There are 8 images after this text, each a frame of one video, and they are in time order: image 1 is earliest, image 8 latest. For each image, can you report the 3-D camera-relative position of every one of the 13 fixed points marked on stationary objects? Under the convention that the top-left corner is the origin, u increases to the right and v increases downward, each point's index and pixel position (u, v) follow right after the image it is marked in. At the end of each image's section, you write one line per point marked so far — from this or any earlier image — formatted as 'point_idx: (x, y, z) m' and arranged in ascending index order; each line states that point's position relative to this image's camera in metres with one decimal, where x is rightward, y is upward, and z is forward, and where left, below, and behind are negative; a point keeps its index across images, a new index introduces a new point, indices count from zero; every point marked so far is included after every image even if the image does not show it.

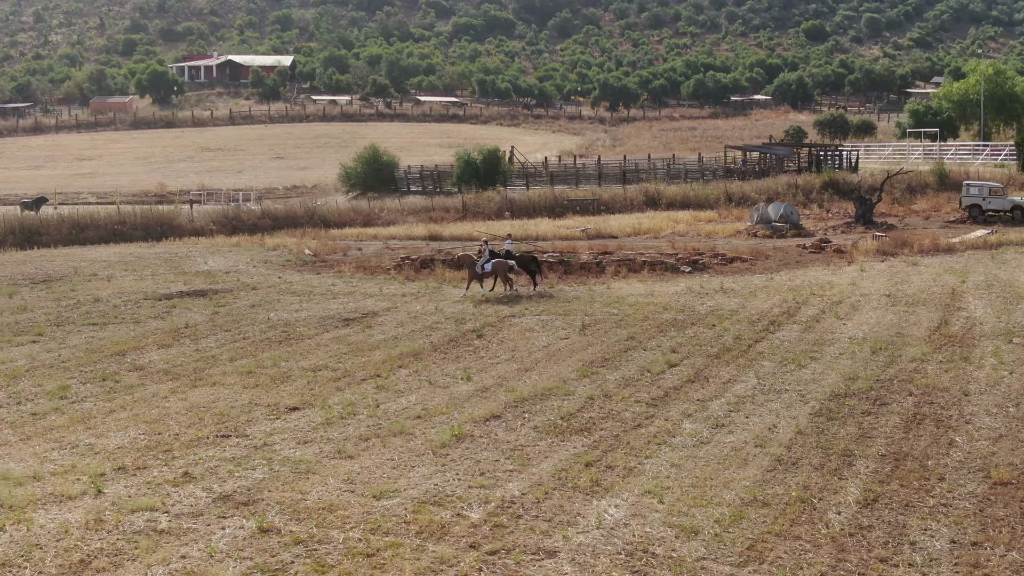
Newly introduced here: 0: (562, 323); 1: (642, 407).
0: (+0.7, -0.5, +19.4) m
1: (+1.2, -1.1, +13.4) m
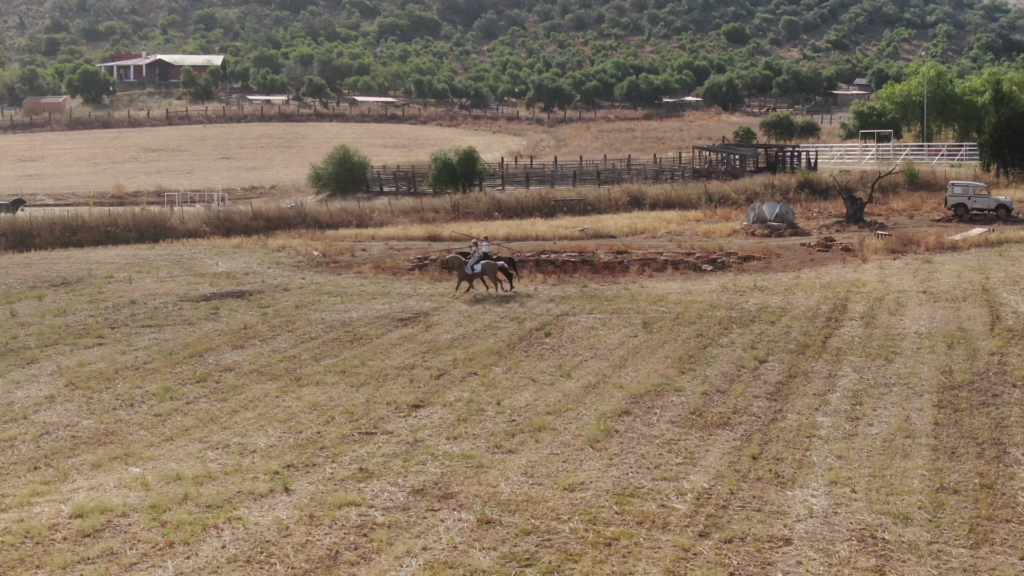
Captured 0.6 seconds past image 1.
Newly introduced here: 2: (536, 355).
0: (+1.5, -0.4, +19.7) m
1: (+2.4, -1.1, +13.7) m
2: (+0.3, -0.8, +17.2) m
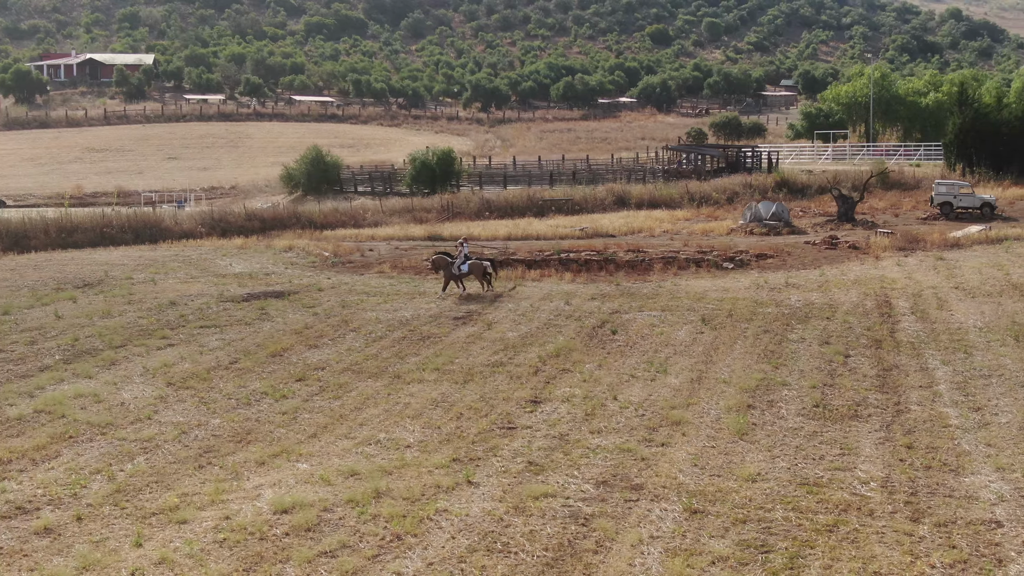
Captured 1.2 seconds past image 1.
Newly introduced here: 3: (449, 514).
0: (+2.3, -0.4, +20.1) m
1: (+3.6, -1.0, +14.2) m
2: (+1.3, -0.8, +17.5) m
3: (-0.4, -1.6, +10.1) m
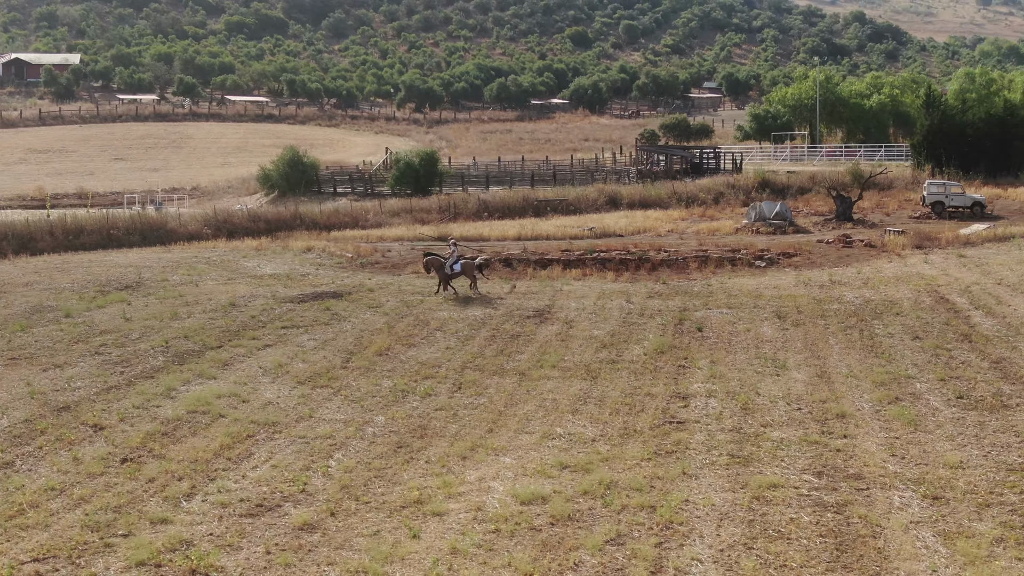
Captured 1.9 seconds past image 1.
0: (+3.4, -0.4, +20.6) m
1: (+5.1, -1.0, +14.8) m
2: (+2.5, -0.7, +18.0) m
3: (+1.3, -1.6, +10.4) m
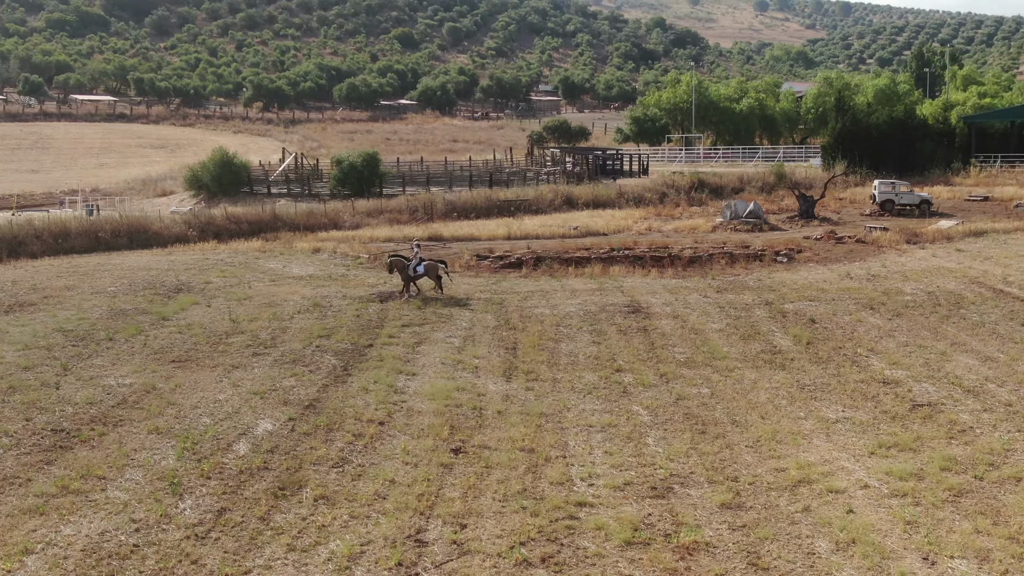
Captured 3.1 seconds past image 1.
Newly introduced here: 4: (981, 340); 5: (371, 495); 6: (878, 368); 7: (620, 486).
0: (+5.0, -0.3, +21.8) m
1: (+7.5, -0.9, +16.3) m
2: (+4.5, -0.6, +19.1) m
3: (+4.4, -1.5, +11.5) m
4: (+6.0, -0.7, +18.4) m
5: (-1.1, -1.6, +11.5) m
6: (+4.2, -0.9, +16.6) m
7: (+0.9, -1.6, +11.6) m
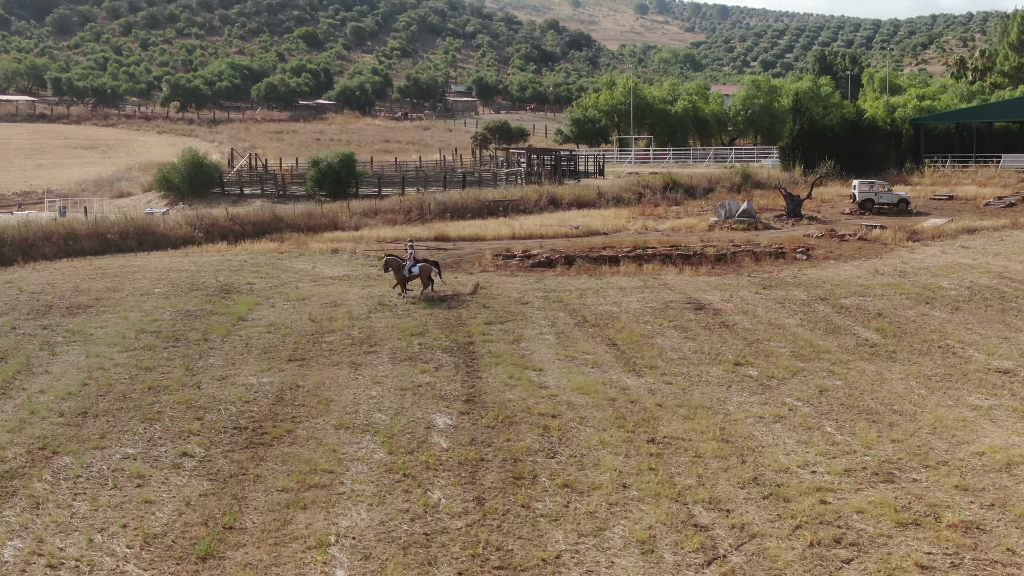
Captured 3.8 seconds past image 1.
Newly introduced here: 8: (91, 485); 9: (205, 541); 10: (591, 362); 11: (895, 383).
0: (+6.0, -0.2, +22.7) m
1: (+8.9, -0.8, +17.4) m
2: (+5.7, -0.6, +19.9) m
3: (+6.3, -1.4, +12.3) m
4: (+7.3, -0.6, +19.4) m
5: (+0.8, -1.6, +11.9) m
6: (+5.7, -0.9, +17.4) m
7: (+2.8, -1.5, +12.1) m
8: (-3.5, -1.7, +12.2) m
9: (-2.2, -1.8, +10.5) m
10: (+1.0, -0.9, +17.6) m
11: (+4.3, -1.1, +16.0) m
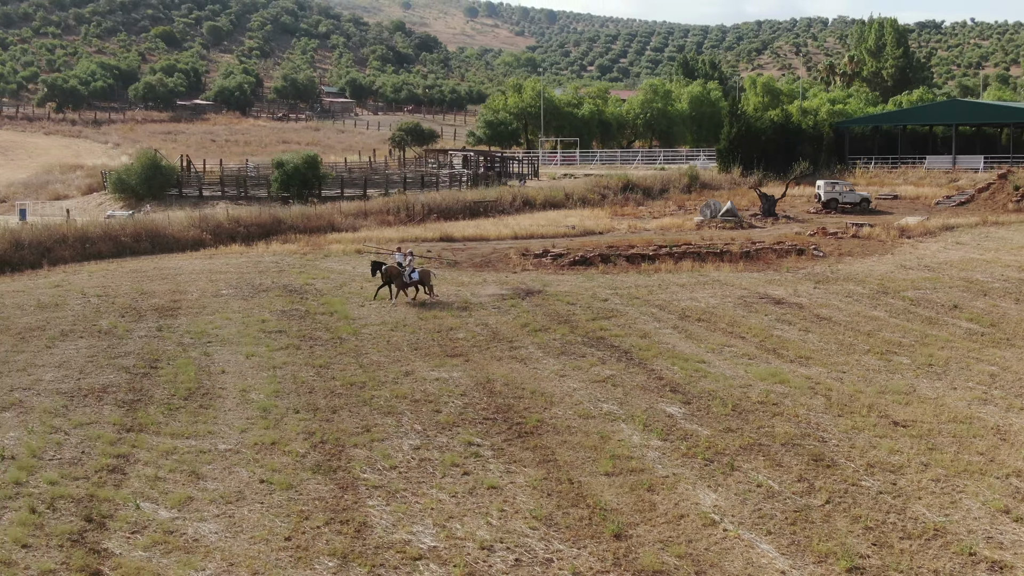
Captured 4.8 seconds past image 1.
0: (+7.4, -0.1, +24.1) m
1: (+10.9, -0.6, +19.2) m
2: (+7.4, -0.5, +21.3) m
3: (+8.9, -1.3, +13.8) m
4: (+9.1, -0.4, +21.0) m
5: (+3.5, -1.5, +12.7) m
6: (+7.7, -0.7, +18.8) m
7: (+5.4, -1.4, +13.2) m
8: (-0.8, -1.6, +12.5) m
9: (+0.7, -1.8, +11.1) m
10: (+3.0, -0.8, +18.5) m
11: (+6.4, -0.9, +17.2) m
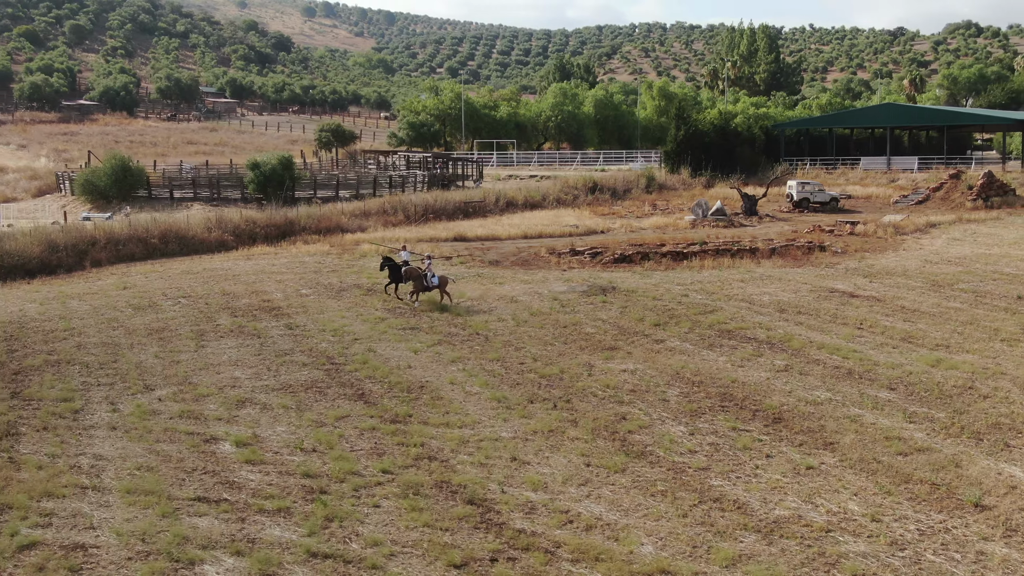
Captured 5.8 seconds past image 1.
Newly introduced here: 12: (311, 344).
0: (+8.8, 0.0, +25.6) m
1: (+12.9, -0.4, +21.2) m
2: (+9.2, -0.3, +22.9) m
3: (+11.4, -1.1, +15.6) m
4: (+10.8, -0.3, +22.7) m
5: (+6.2, -1.4, +13.9) m
6: (+9.7, -0.6, +20.5) m
7: (+8.1, -1.3, +14.7) m
8: (+2.0, -1.6, +13.3) m
9: (+3.6, -1.7, +12.0) m
10: (+5.0, -0.7, +19.6) m
11: (+8.6, -0.8, +18.7) m
12: (-2.8, -0.8, +19.7) m
